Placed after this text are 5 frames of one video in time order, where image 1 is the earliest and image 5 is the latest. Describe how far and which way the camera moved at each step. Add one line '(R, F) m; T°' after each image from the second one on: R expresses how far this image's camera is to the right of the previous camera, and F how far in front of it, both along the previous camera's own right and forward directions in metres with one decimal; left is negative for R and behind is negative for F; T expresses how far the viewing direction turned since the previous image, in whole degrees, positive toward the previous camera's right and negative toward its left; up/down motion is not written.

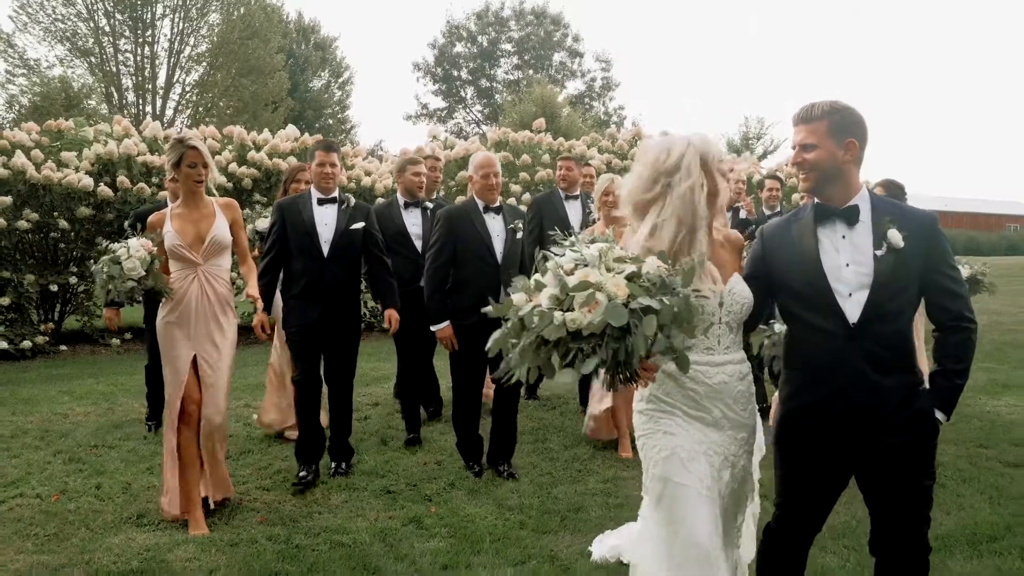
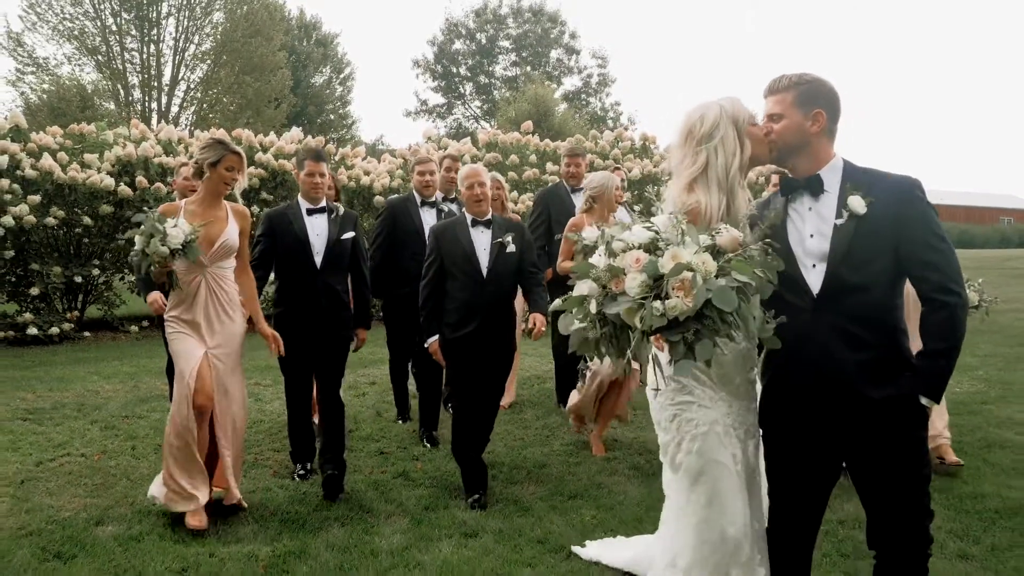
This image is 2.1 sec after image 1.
(+0.2, -0.9) m; 0°
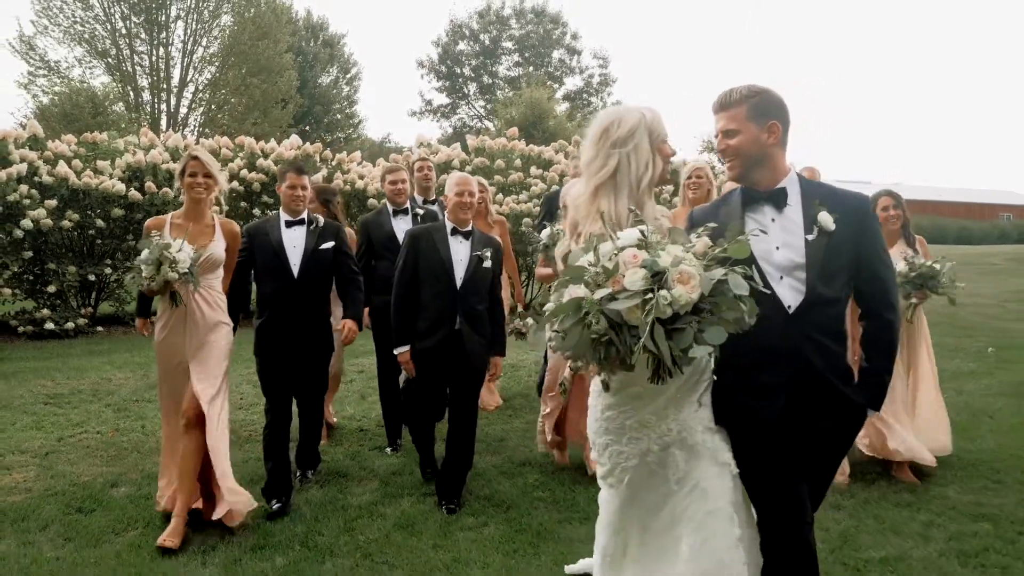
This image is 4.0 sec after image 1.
(+0.4, -0.8) m; -1°
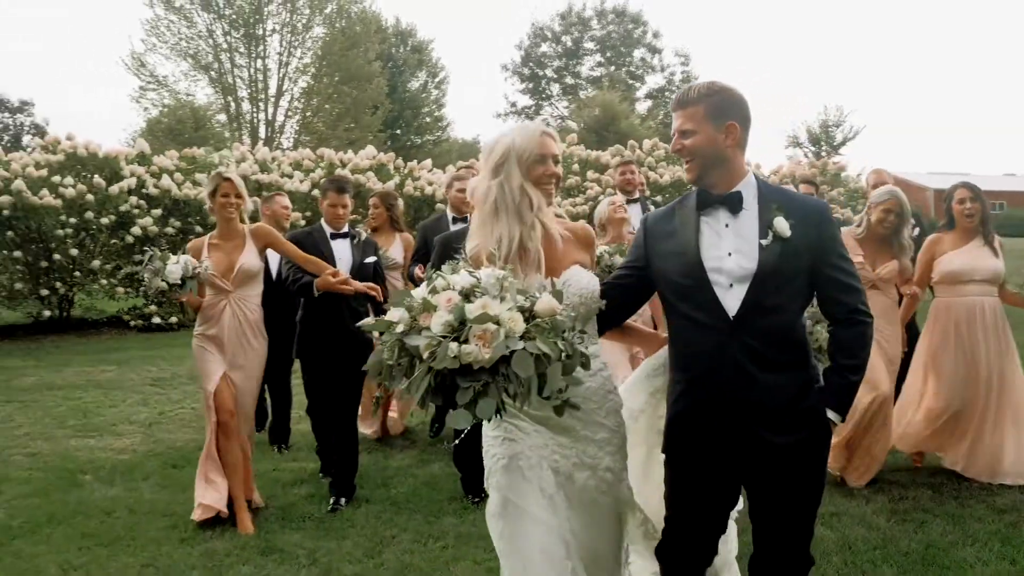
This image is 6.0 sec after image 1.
(+0.6, -0.8) m; -6°
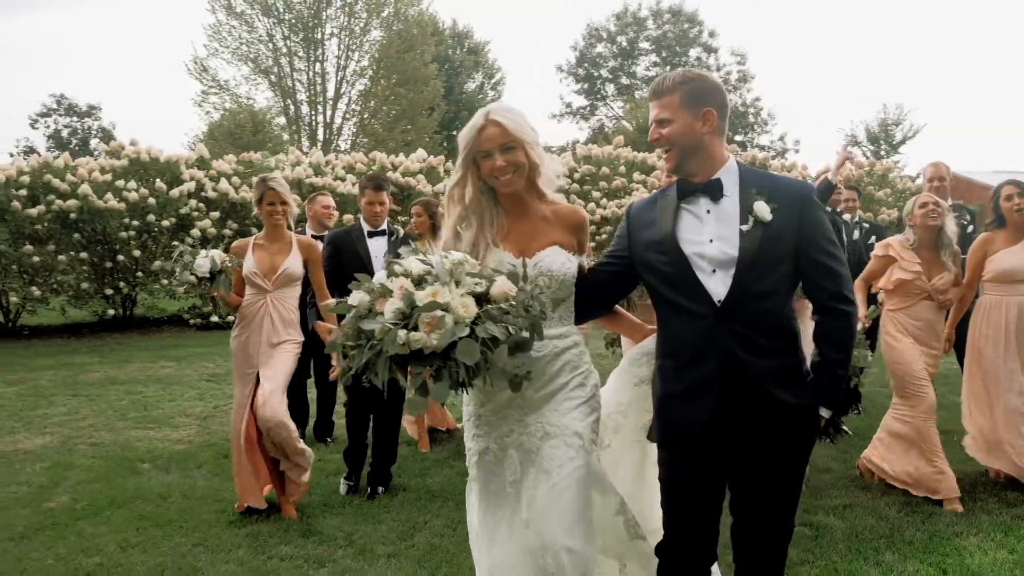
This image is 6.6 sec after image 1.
(+0.2, -0.2) m; -4°
